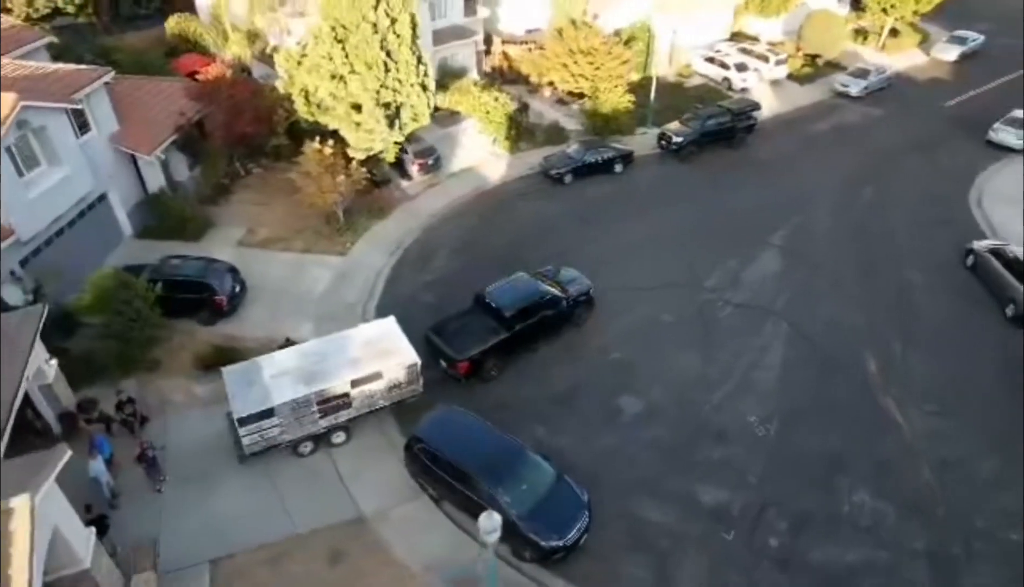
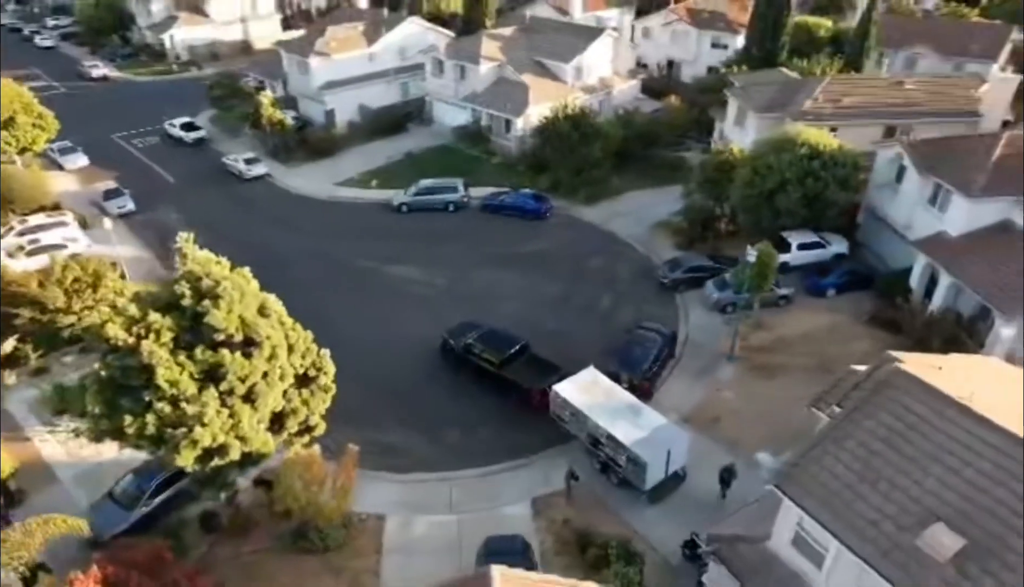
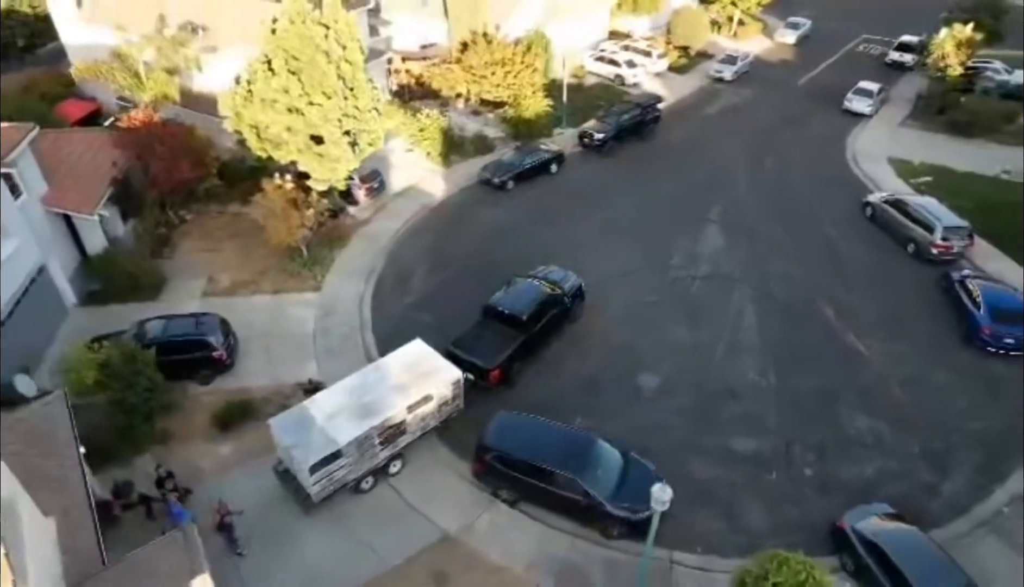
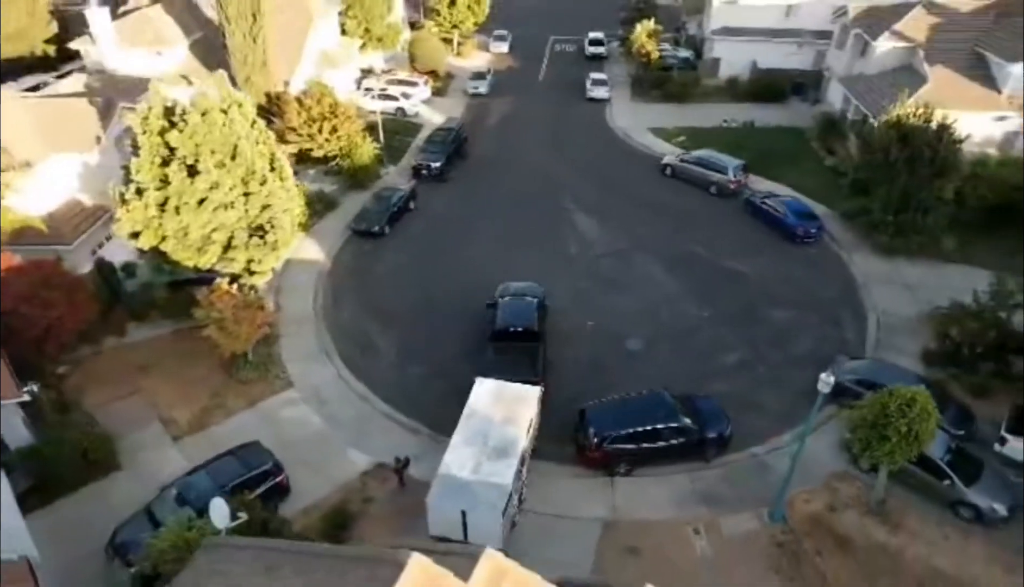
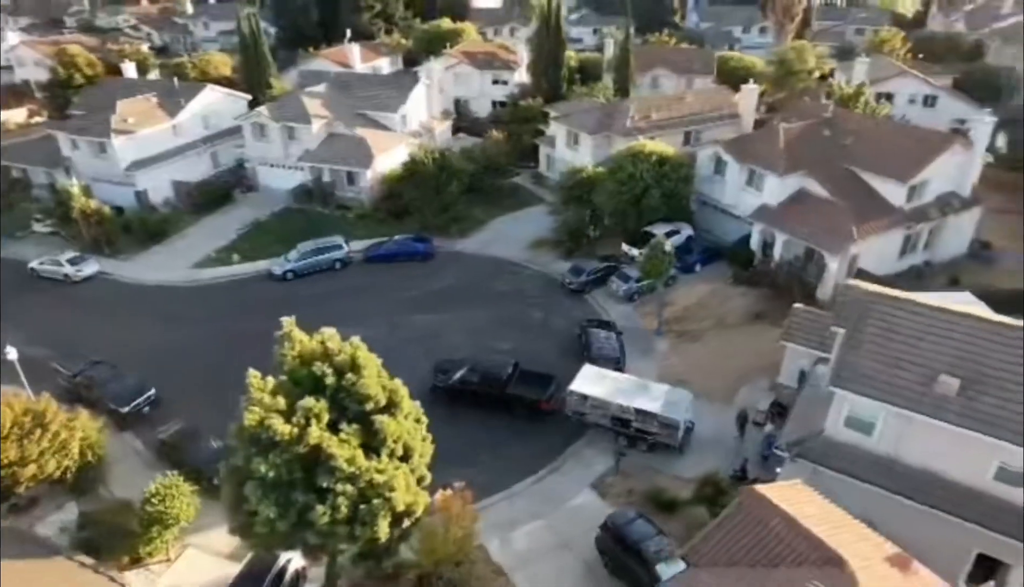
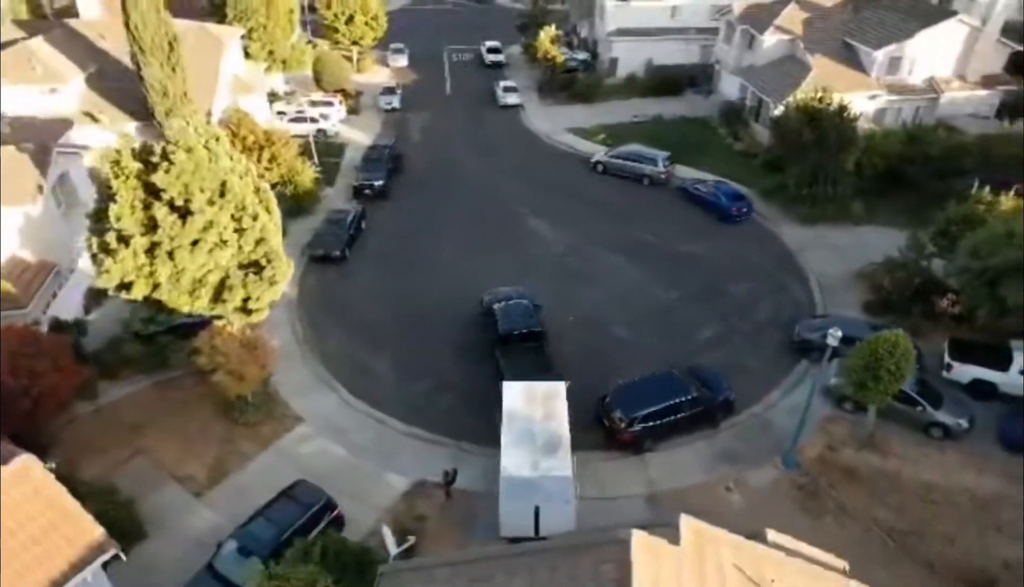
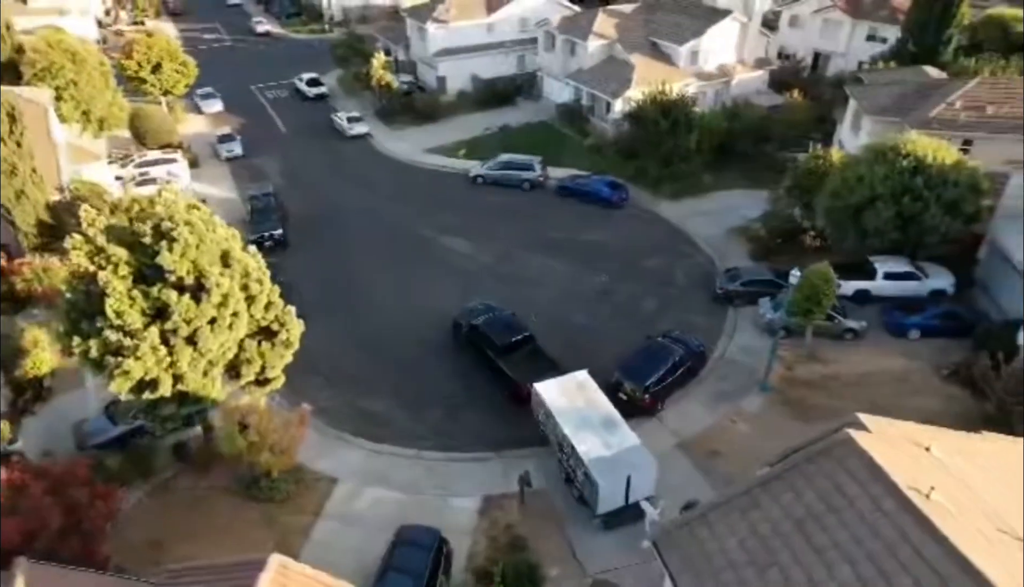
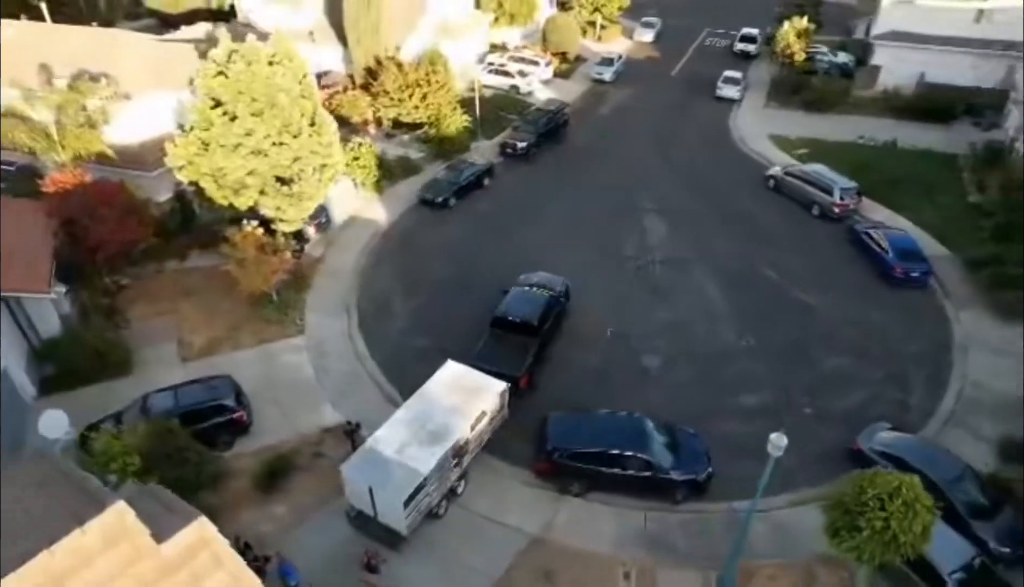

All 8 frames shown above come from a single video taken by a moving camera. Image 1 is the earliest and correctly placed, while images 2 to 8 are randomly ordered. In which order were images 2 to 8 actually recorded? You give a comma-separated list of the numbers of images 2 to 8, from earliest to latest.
3, 8, 4, 6, 7, 2, 5
